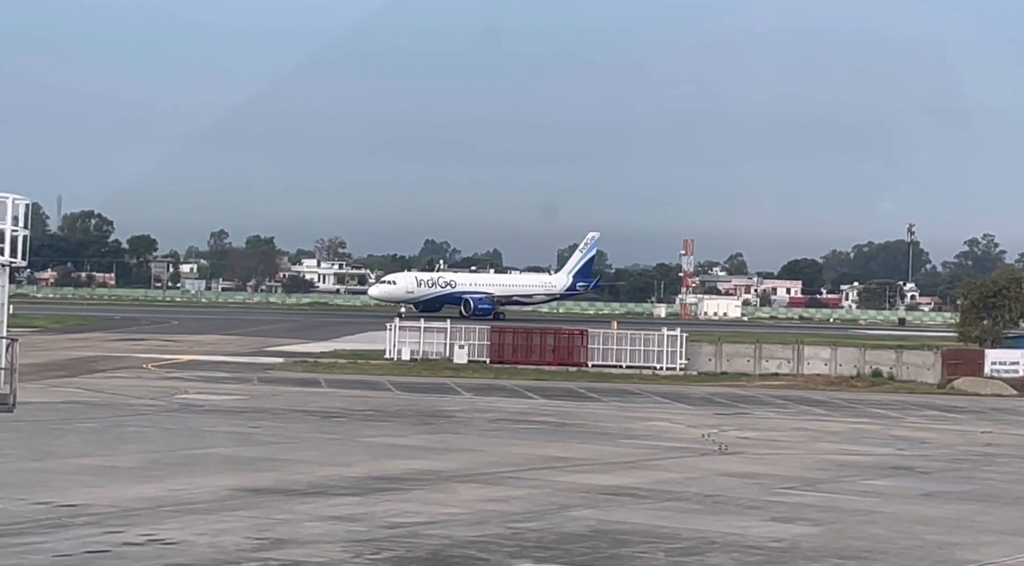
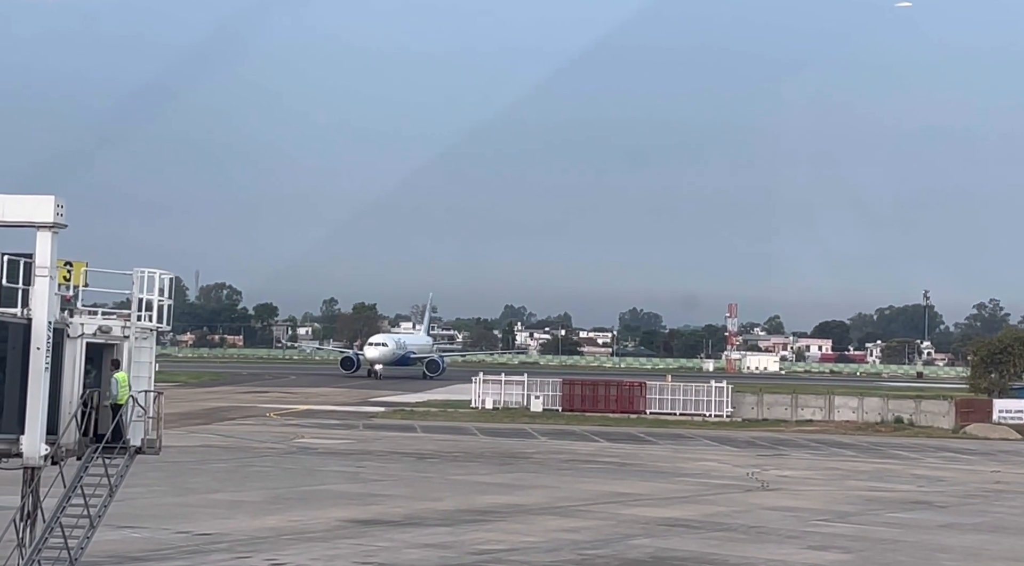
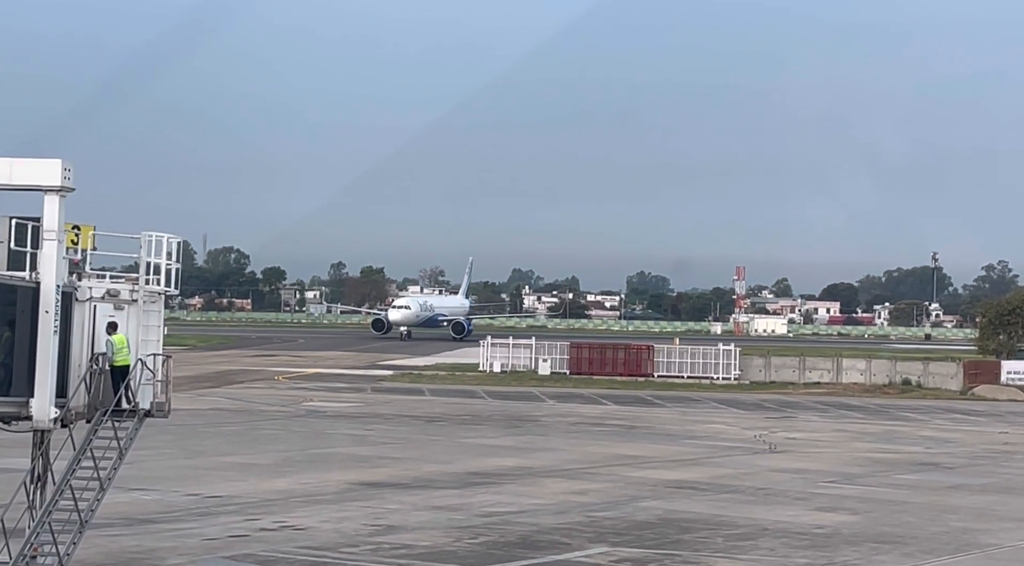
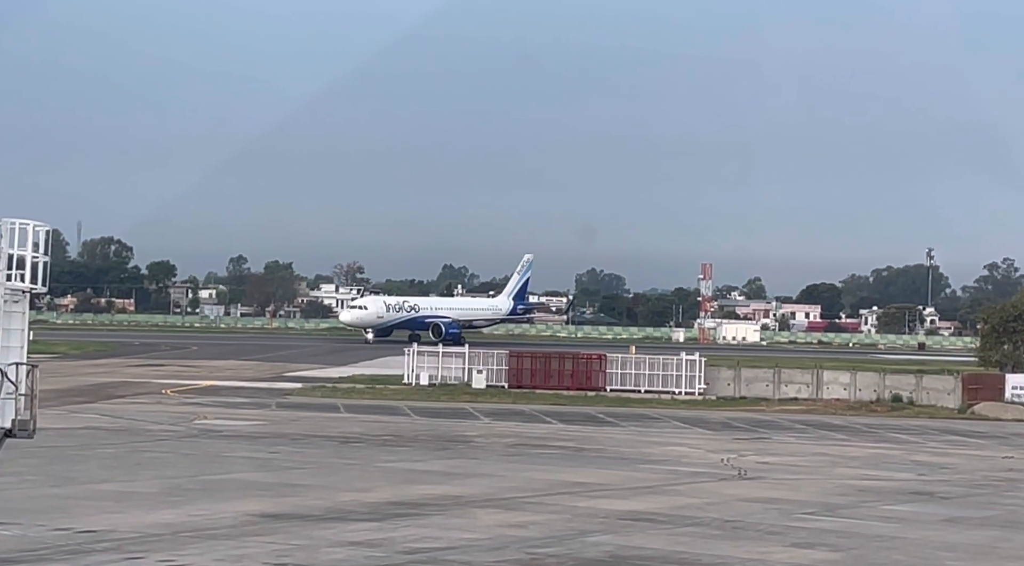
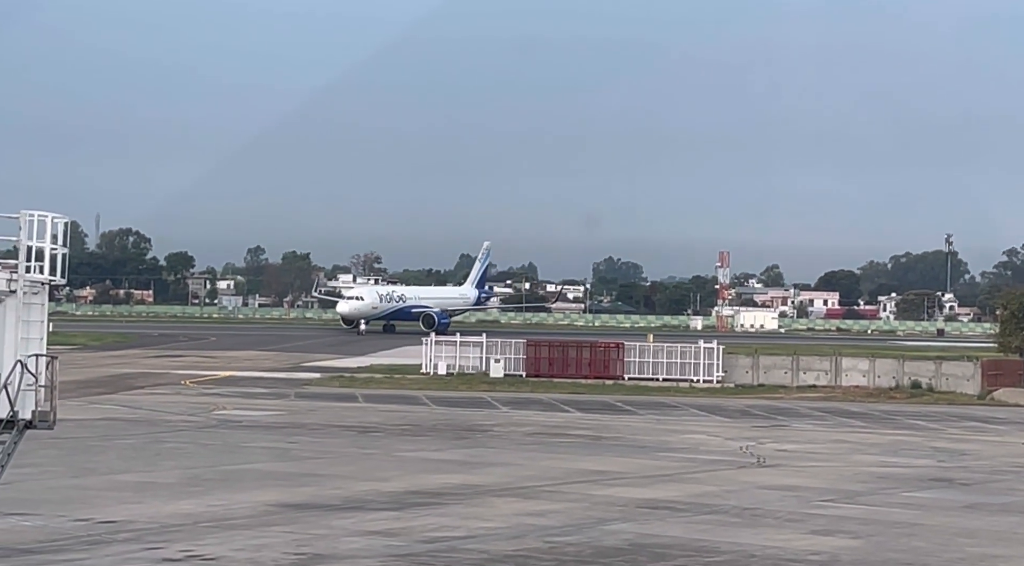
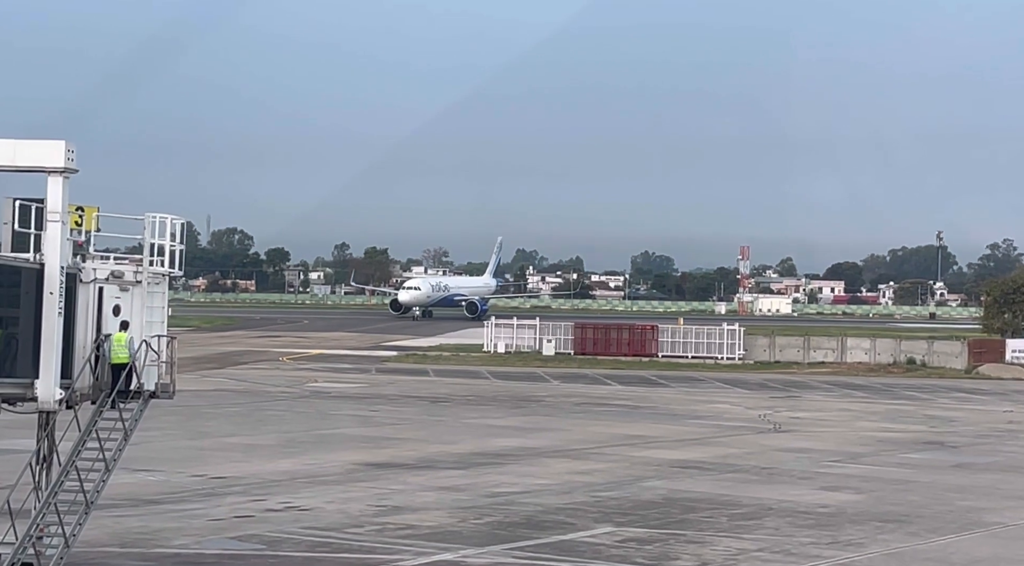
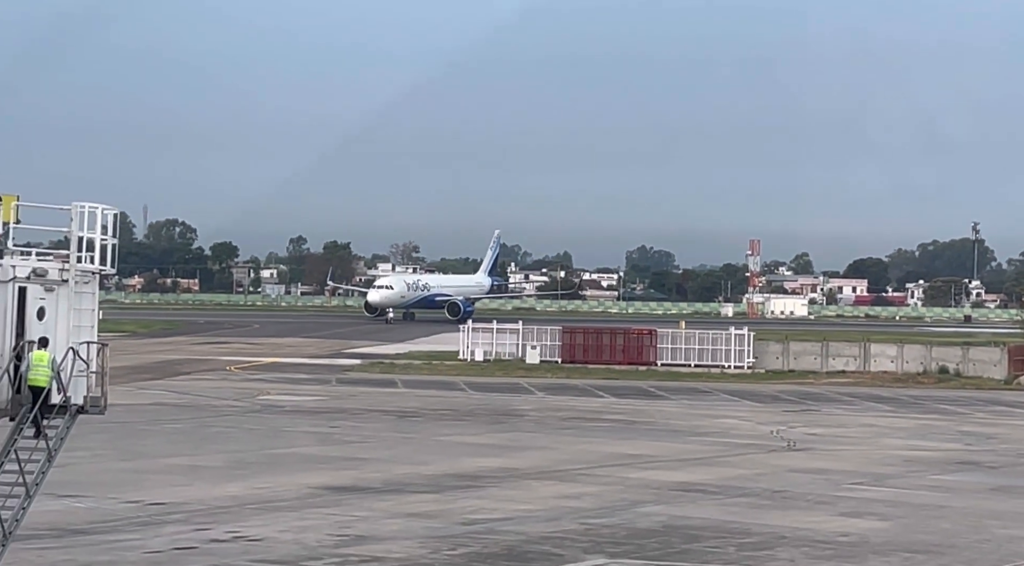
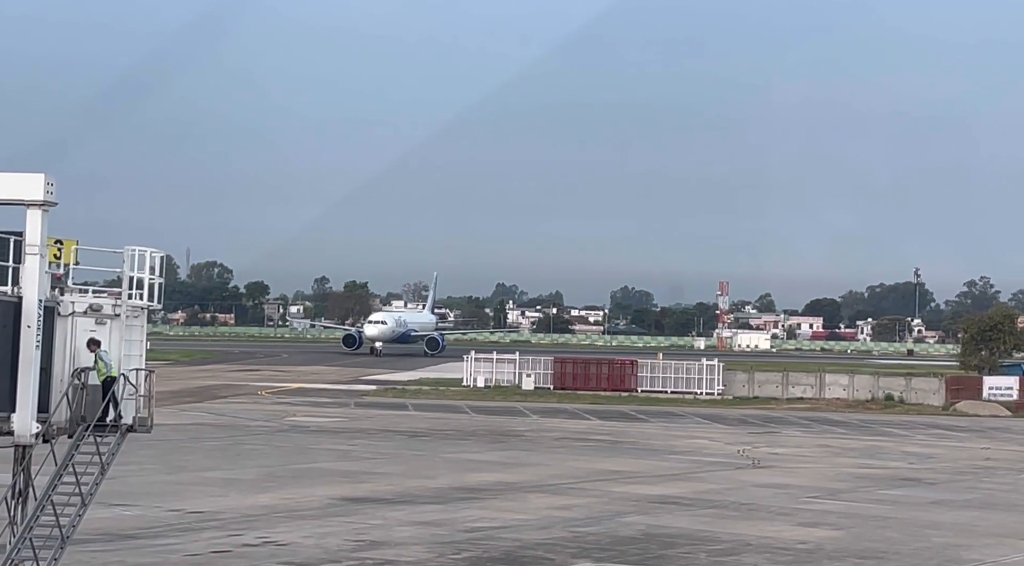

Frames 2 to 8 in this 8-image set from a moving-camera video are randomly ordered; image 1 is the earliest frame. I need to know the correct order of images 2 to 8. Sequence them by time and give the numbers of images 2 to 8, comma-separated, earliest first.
4, 5, 7, 6, 3, 8, 2
